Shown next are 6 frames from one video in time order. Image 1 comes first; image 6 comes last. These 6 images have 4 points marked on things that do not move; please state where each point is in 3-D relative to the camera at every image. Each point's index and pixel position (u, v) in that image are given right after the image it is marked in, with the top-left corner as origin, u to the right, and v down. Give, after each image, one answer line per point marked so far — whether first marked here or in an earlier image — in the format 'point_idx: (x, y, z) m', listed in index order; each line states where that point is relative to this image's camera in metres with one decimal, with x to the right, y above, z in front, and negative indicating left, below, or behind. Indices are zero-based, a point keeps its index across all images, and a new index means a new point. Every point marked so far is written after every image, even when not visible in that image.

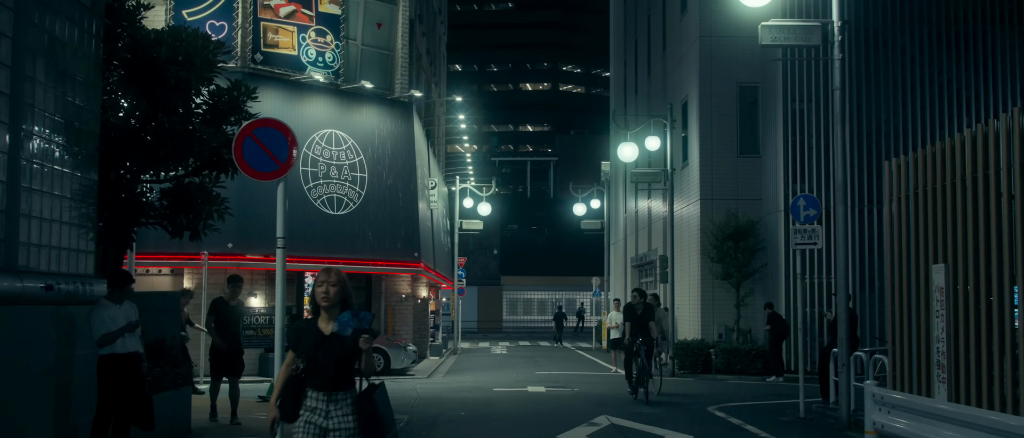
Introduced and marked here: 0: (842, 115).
0: (+4.5, +1.4, +13.3) m
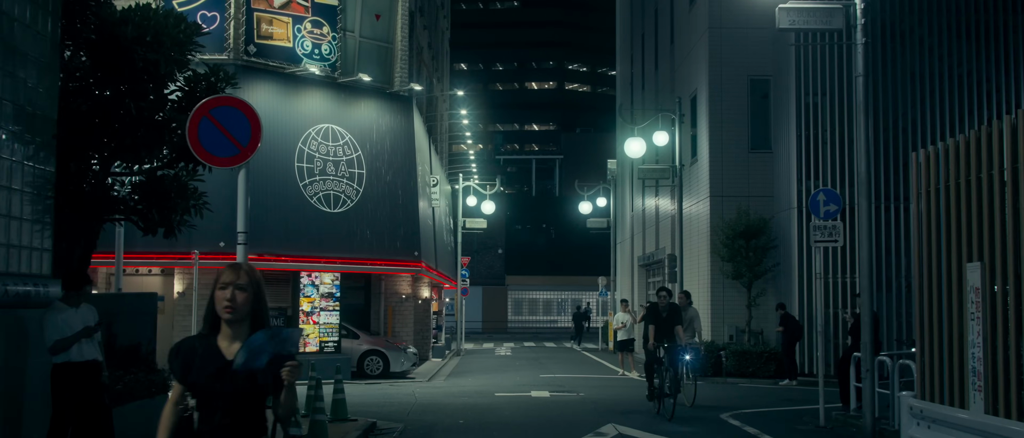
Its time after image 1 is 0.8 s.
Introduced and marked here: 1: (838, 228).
0: (+4.5, +1.5, +12.4) m
1: (+4.3, -0.1, +13.1) m
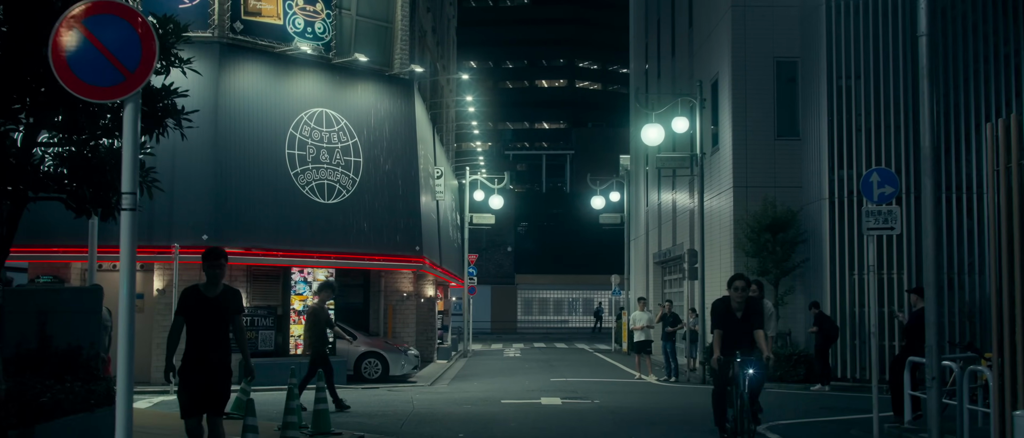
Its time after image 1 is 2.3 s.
0: (+4.5, +1.6, +10.7) m
1: (+4.4, +0.1, +11.3) m
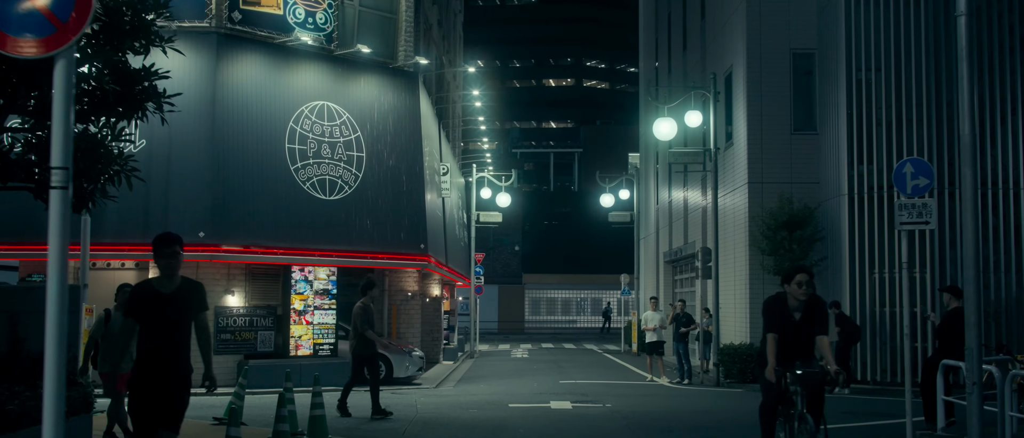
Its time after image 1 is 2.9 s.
0: (+4.6, +1.7, +9.9) m
1: (+4.5, +0.1, +10.6) m
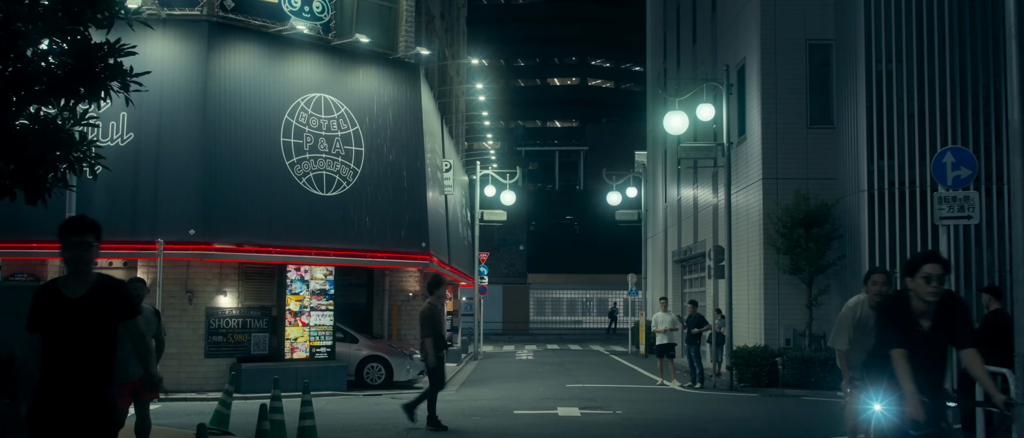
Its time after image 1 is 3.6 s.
0: (+4.7, +1.8, +9.1) m
1: (+4.6, +0.2, +9.7) m
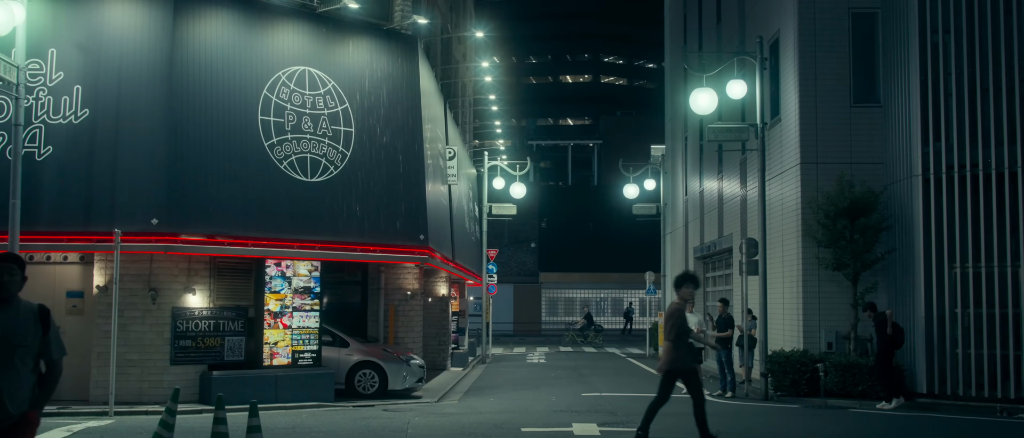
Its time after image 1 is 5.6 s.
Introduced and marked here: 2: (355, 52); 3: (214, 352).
0: (+4.7, +2.0, +6.8) m
1: (+4.6, +0.4, +7.5) m
2: (-2.9, +3.1, +18.2) m
3: (-4.8, -2.1, +15.8) m
